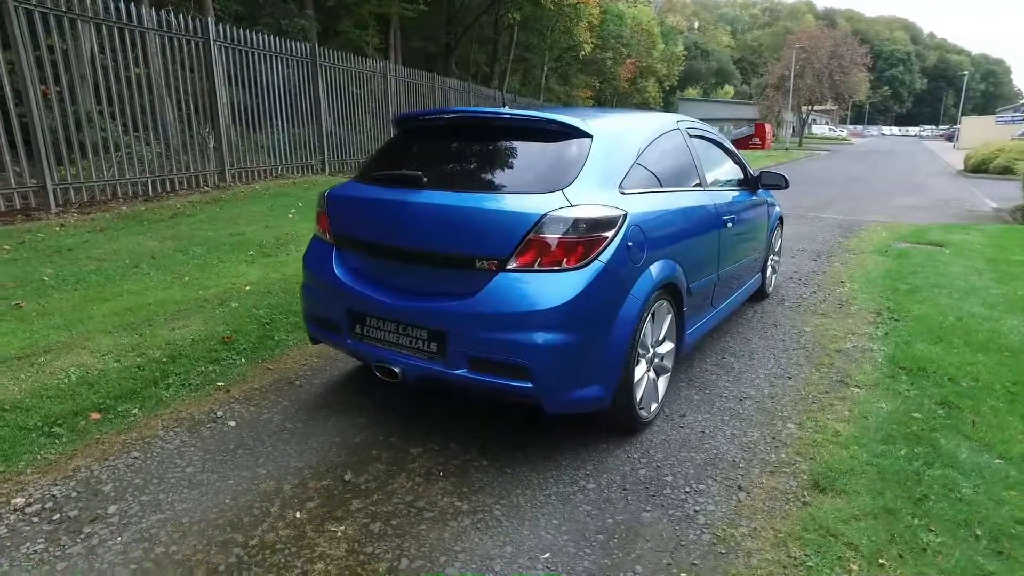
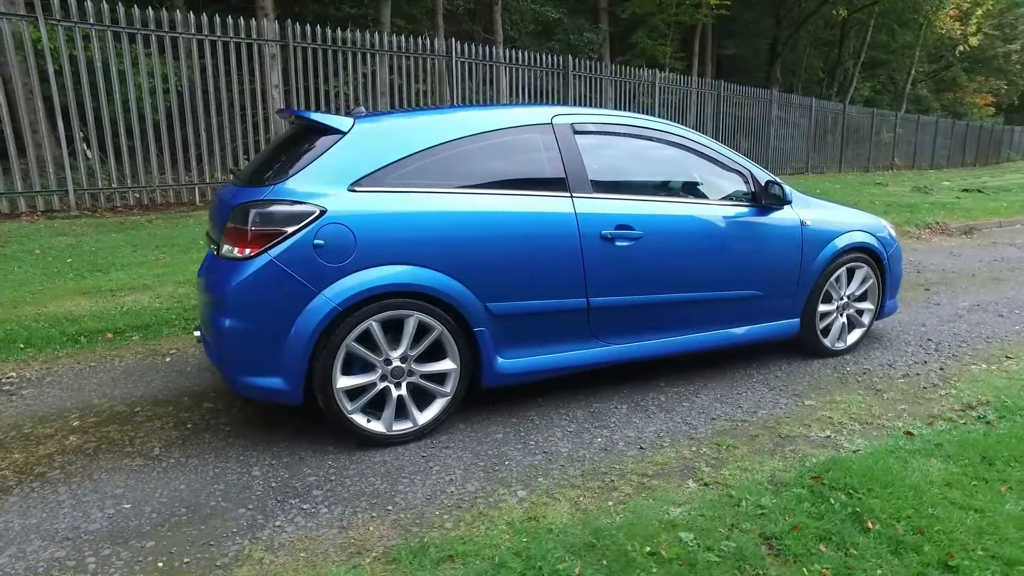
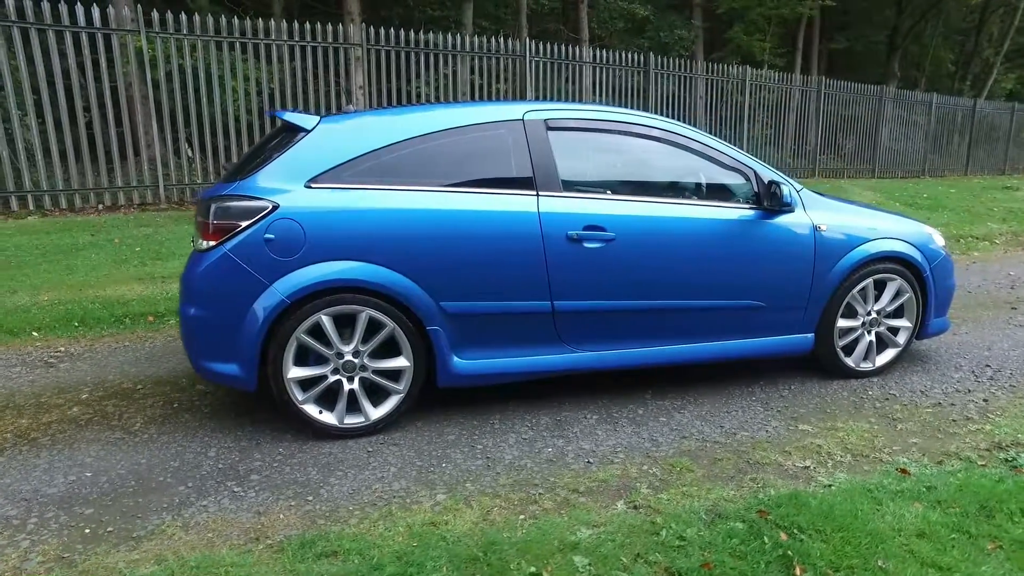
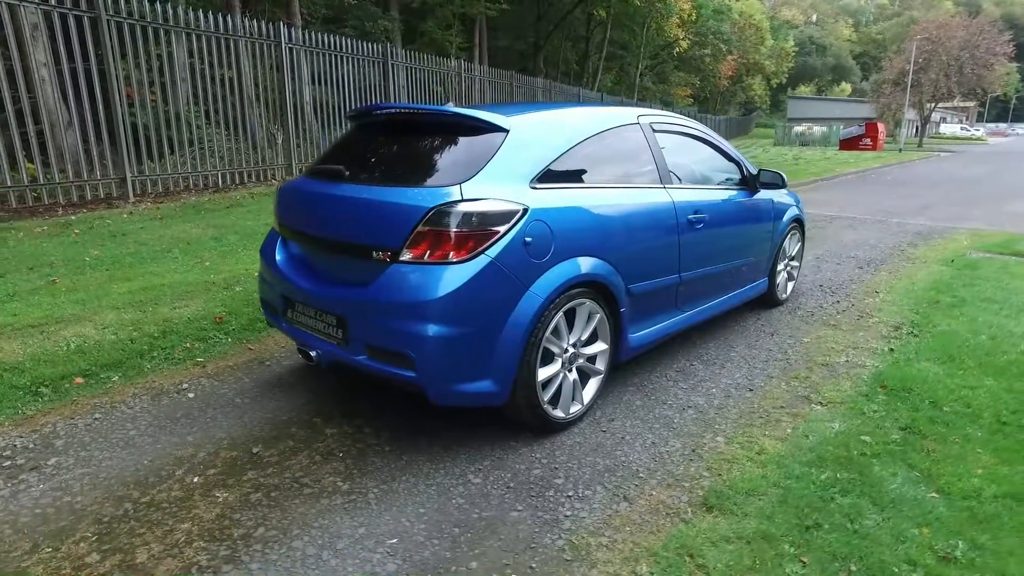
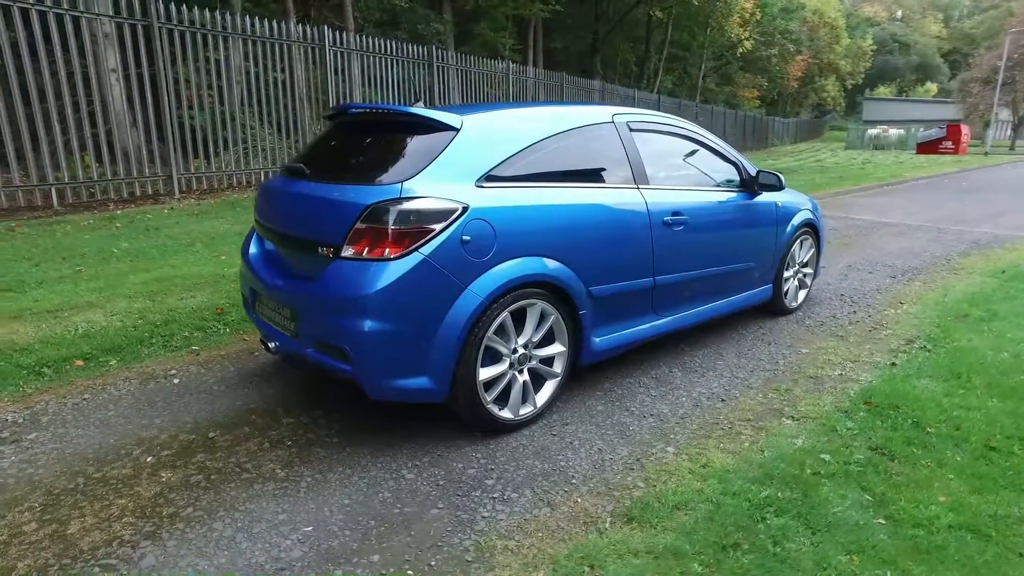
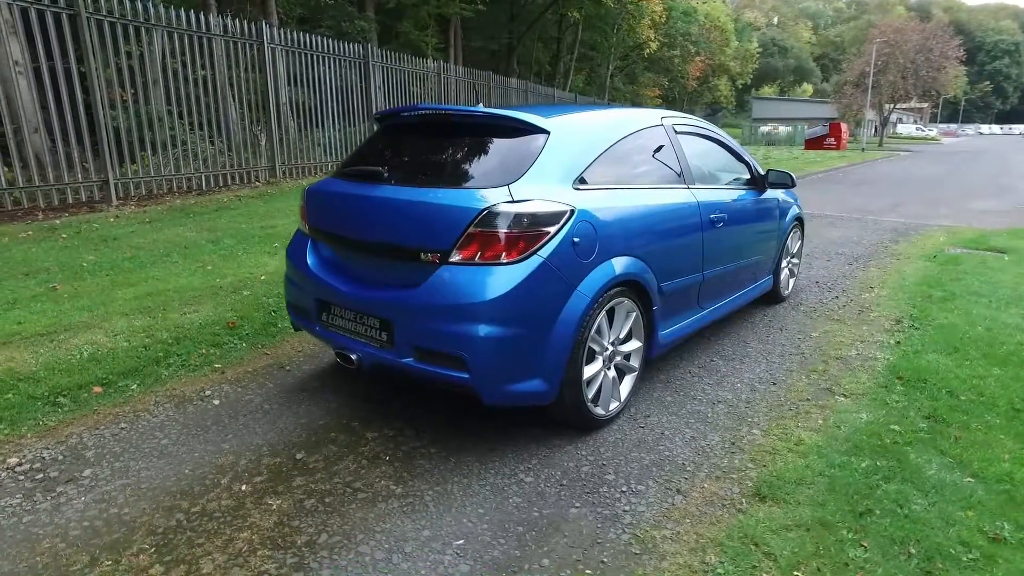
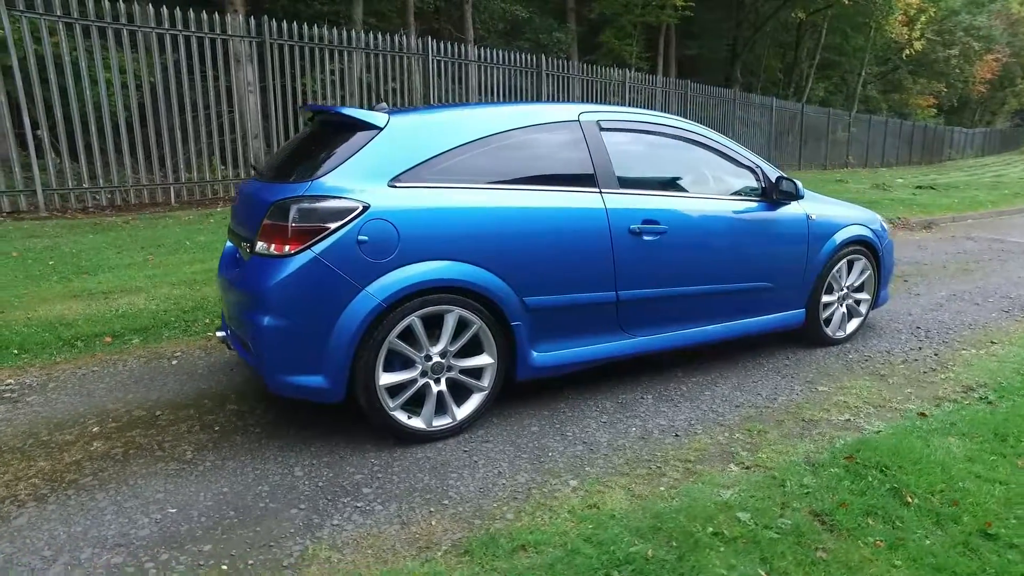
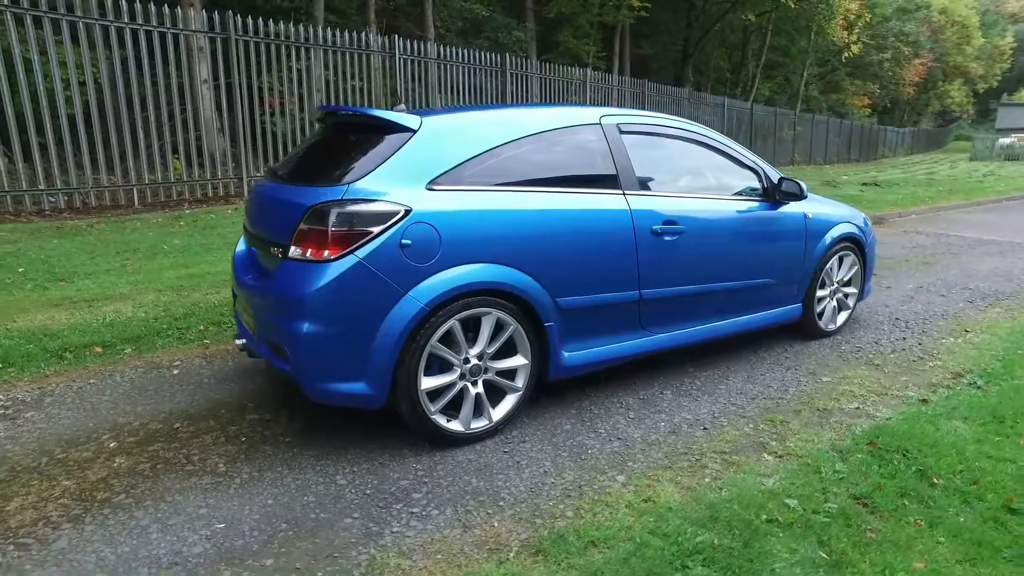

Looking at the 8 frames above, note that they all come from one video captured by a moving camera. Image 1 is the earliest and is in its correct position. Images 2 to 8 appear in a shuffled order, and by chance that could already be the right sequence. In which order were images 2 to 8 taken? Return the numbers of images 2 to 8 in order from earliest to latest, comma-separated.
6, 4, 5, 8, 7, 2, 3
